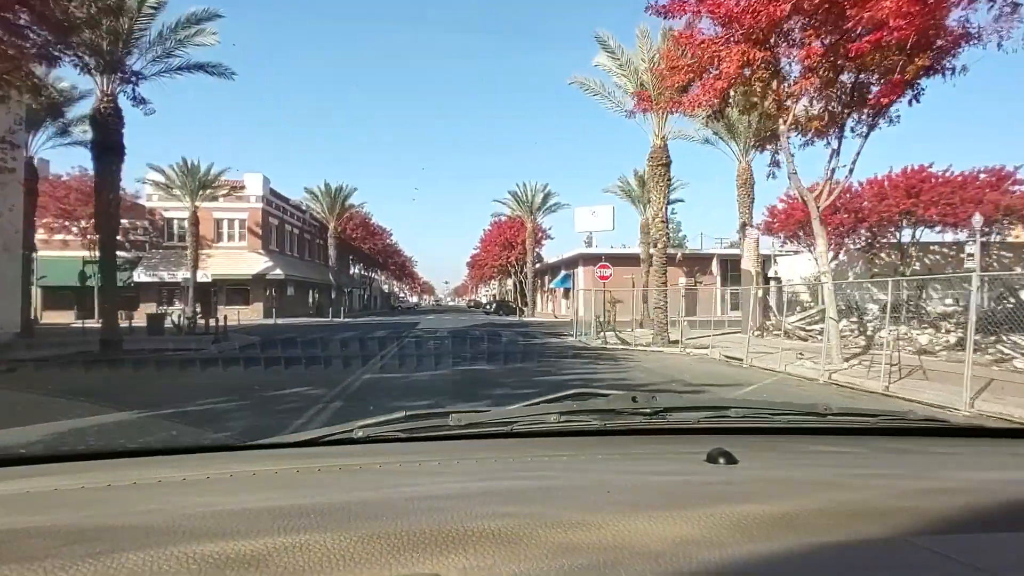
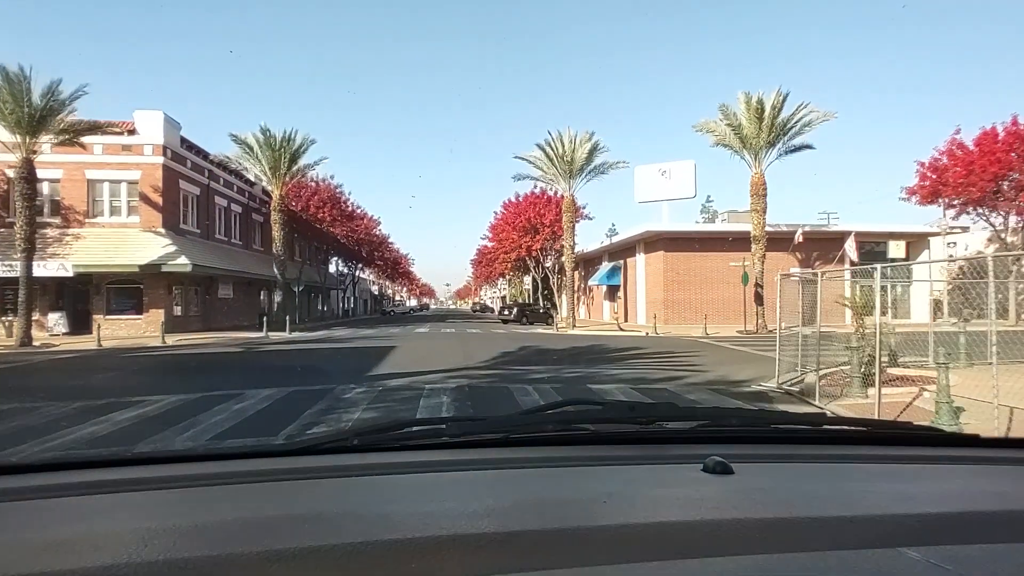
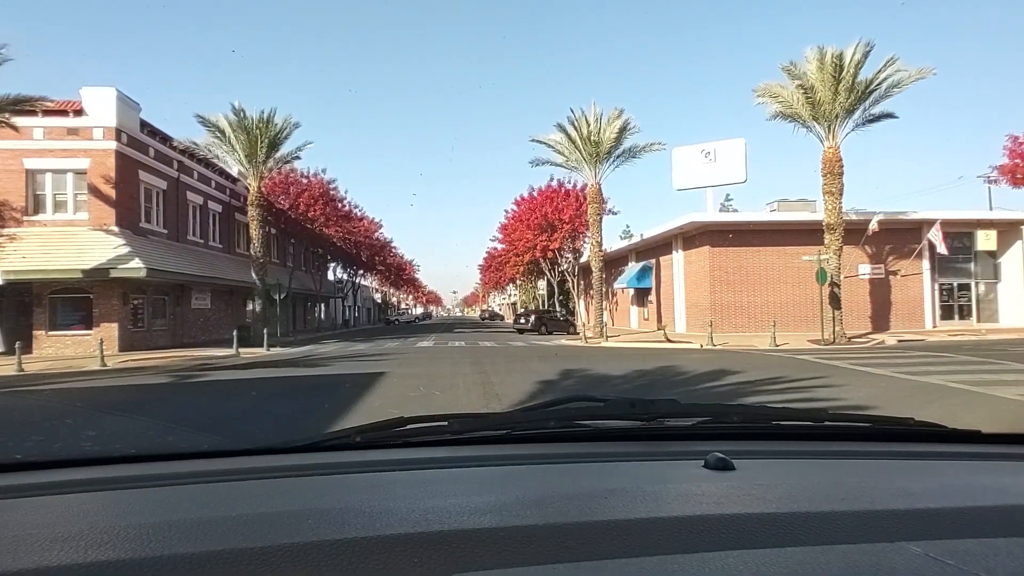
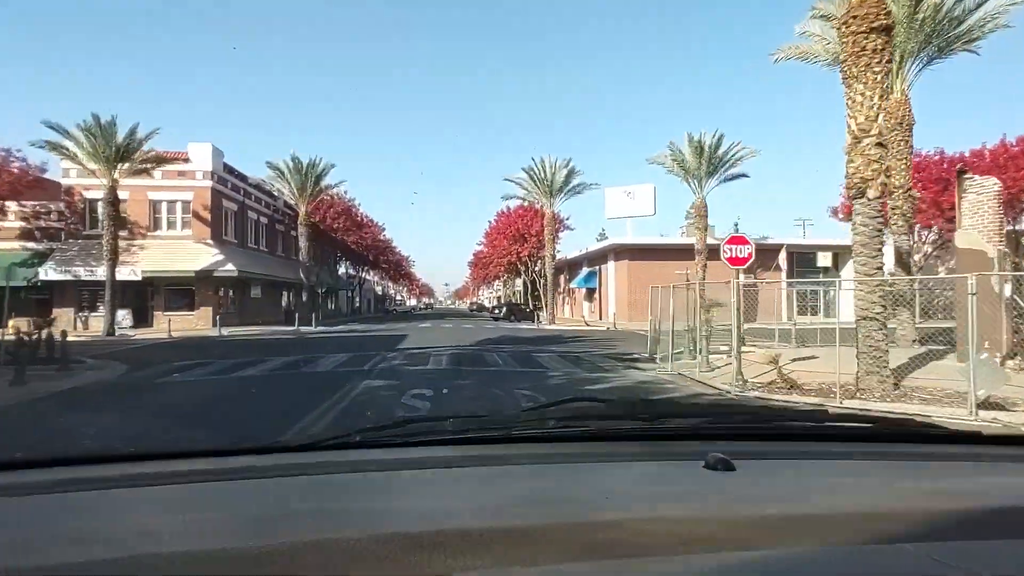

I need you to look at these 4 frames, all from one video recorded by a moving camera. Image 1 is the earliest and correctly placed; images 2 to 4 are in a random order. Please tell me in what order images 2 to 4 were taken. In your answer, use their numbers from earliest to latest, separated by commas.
4, 2, 3
